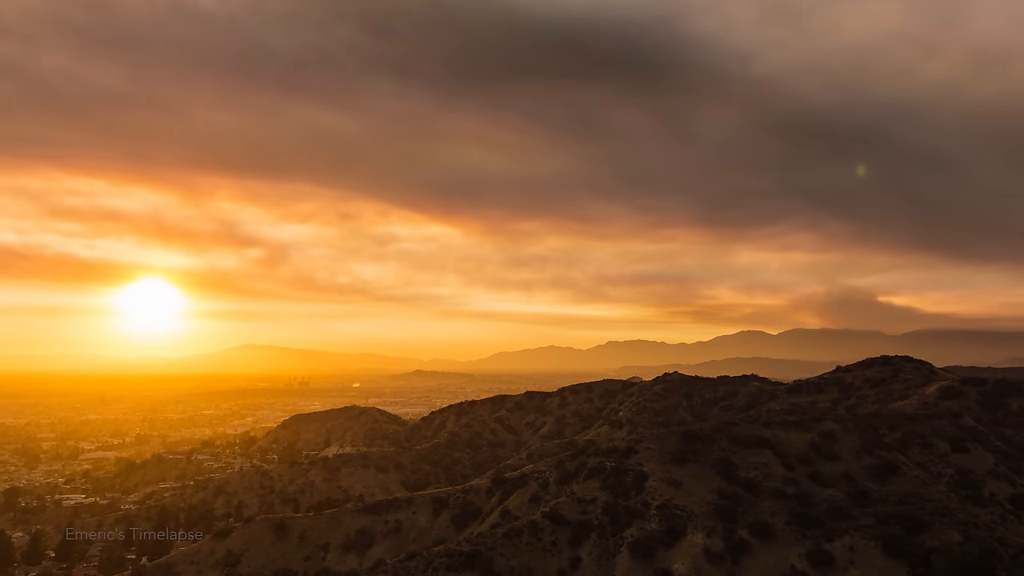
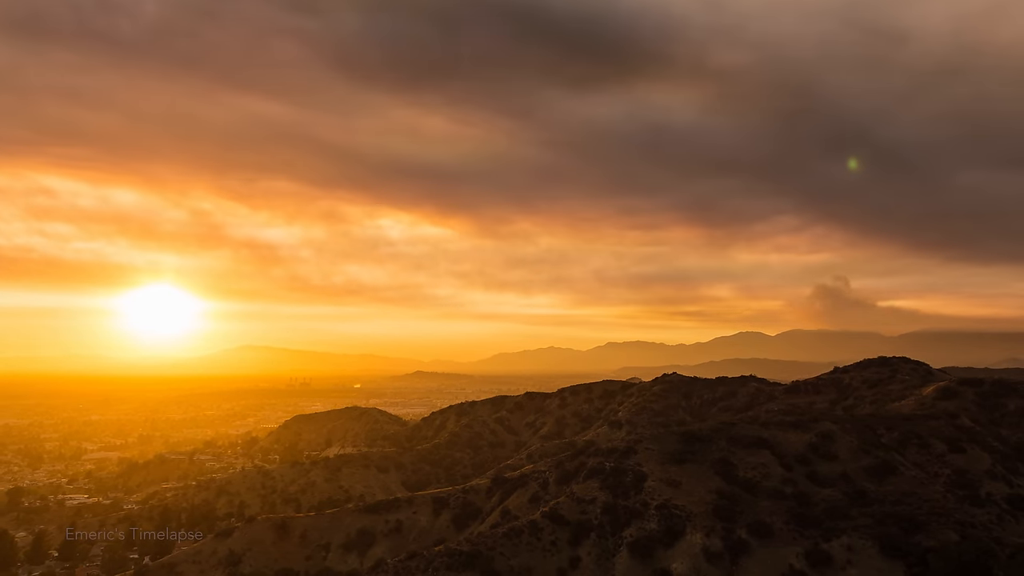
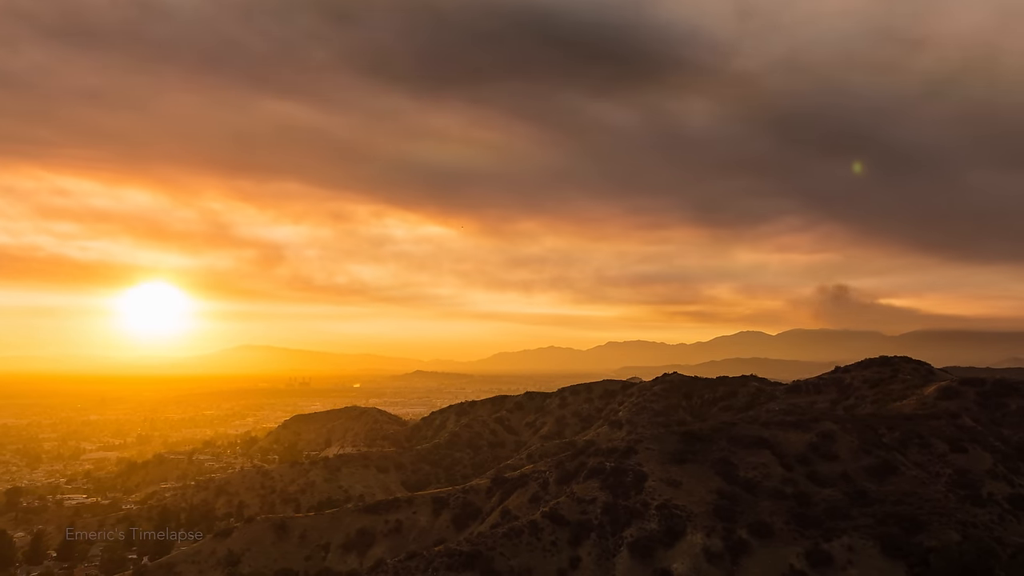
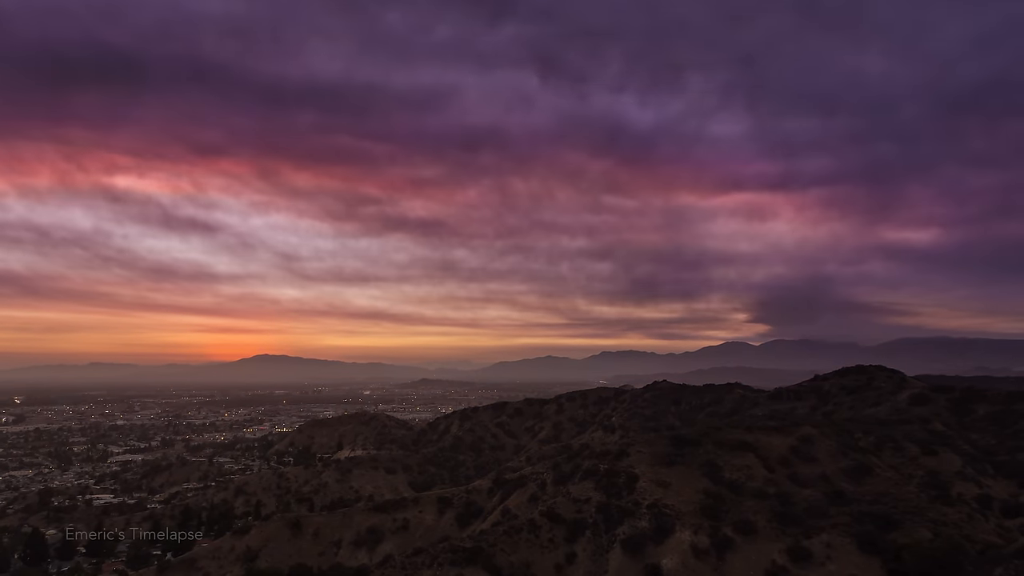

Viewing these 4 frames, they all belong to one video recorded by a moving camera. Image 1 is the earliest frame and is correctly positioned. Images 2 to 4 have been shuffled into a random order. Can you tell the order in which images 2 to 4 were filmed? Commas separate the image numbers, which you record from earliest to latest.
3, 2, 4
